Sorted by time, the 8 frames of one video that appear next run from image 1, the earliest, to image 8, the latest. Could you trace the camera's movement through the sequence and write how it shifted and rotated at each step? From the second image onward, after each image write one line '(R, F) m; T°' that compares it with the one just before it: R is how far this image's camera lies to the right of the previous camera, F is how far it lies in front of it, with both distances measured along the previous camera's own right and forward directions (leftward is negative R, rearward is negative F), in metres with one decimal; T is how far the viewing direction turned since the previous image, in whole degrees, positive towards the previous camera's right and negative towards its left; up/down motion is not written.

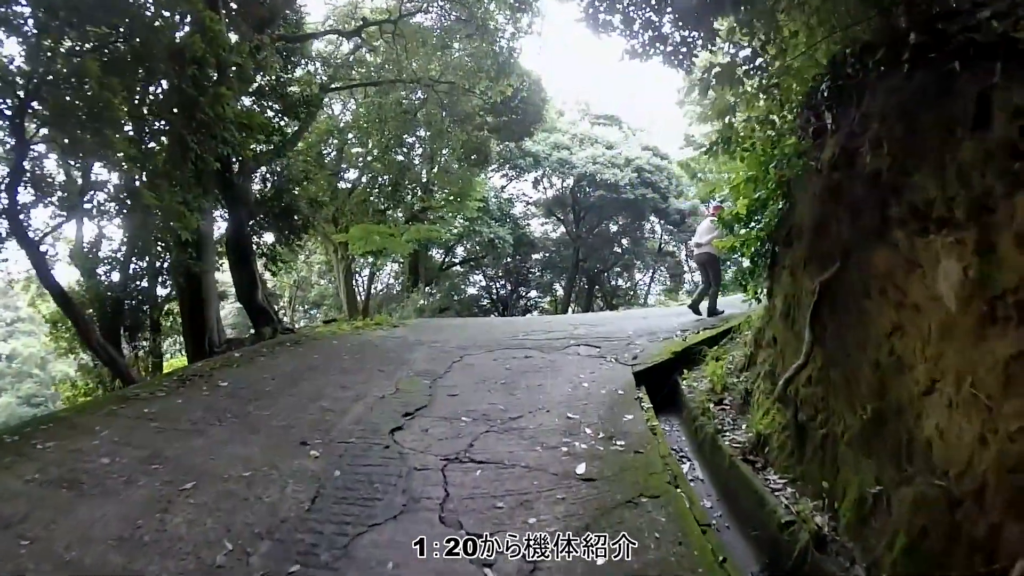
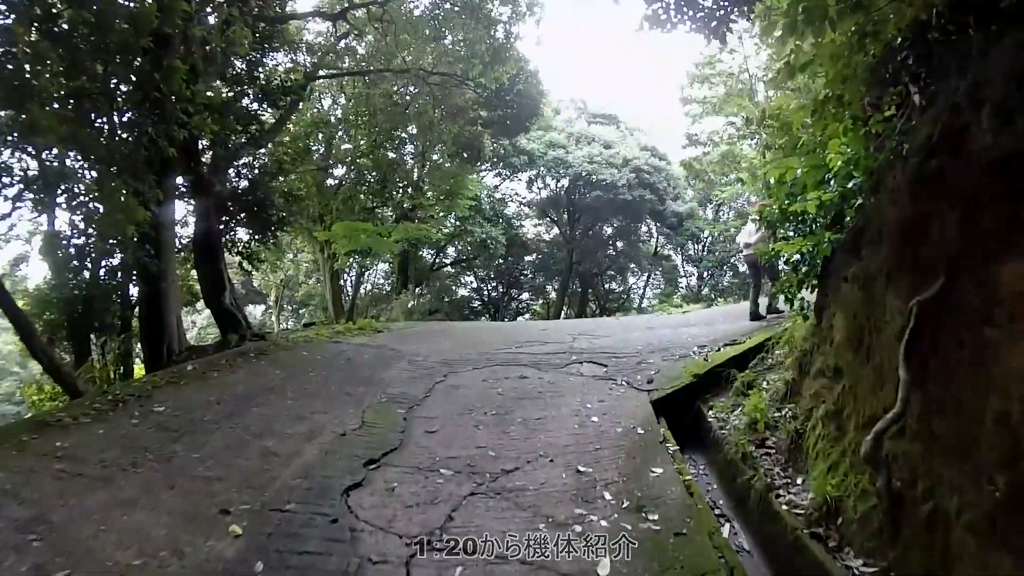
(0.0, +0.9) m; 0°
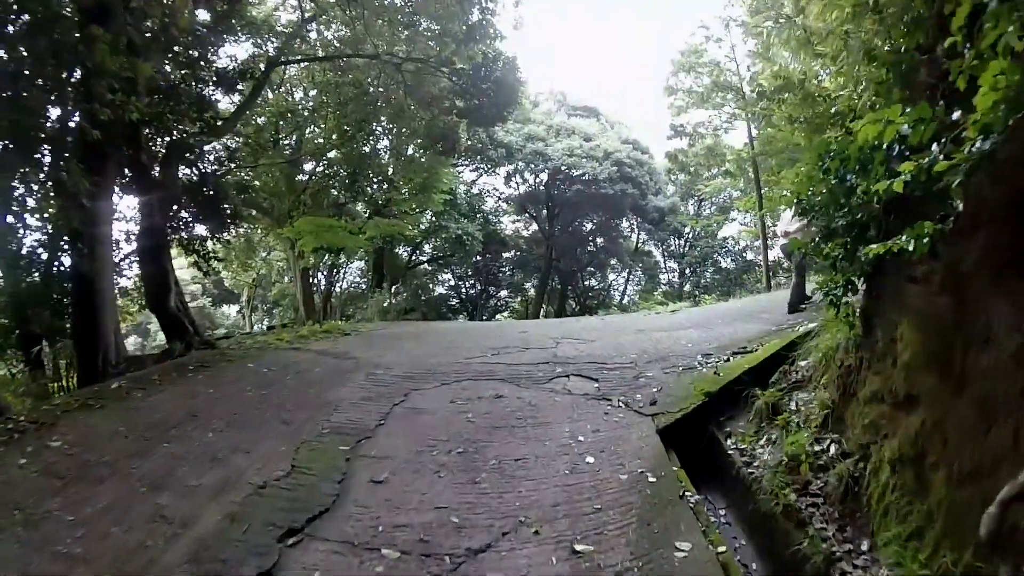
(0.0, +0.8) m; +1°
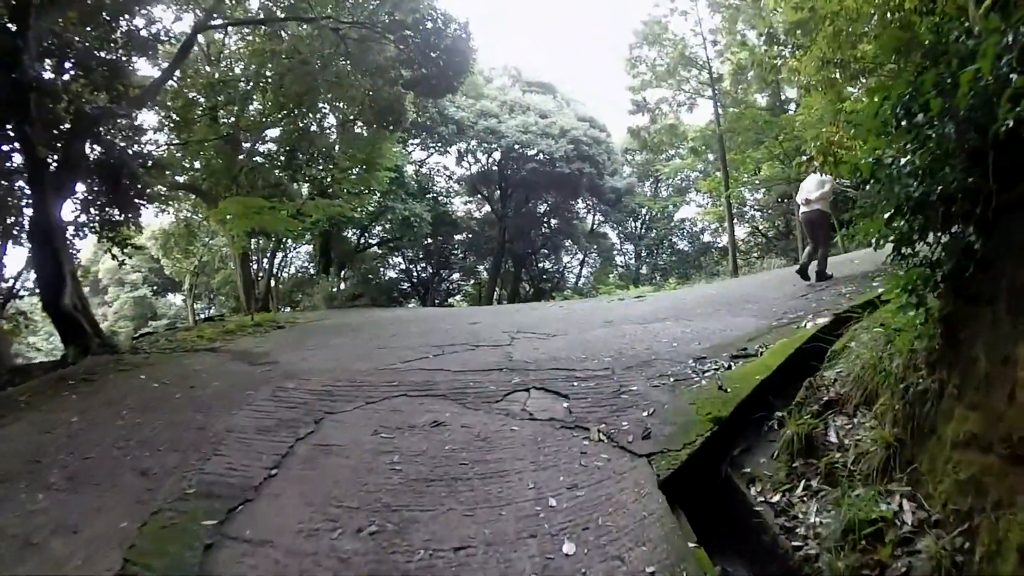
(0.0, +1.0) m; +2°
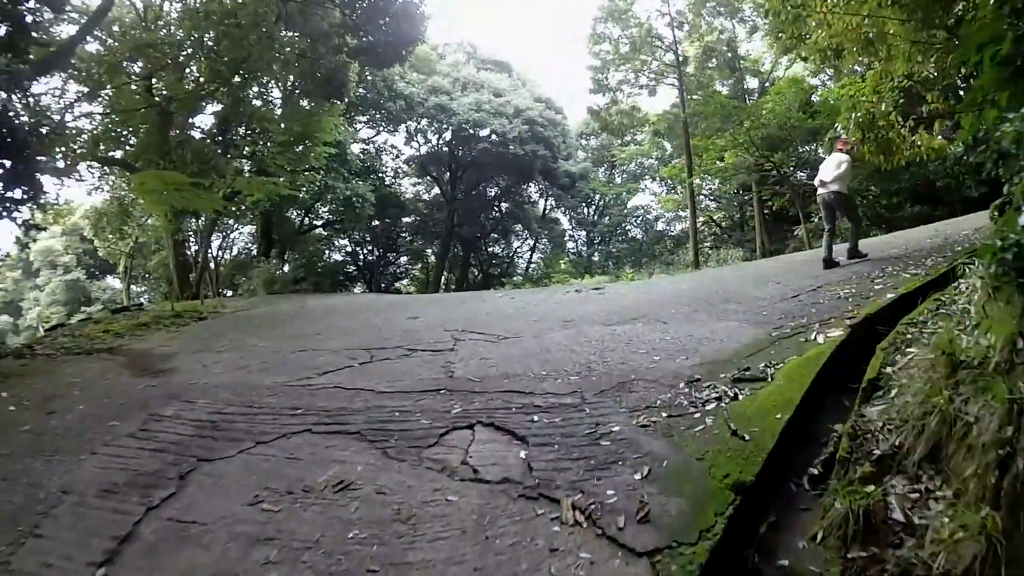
(0.0, +0.9) m; +2°
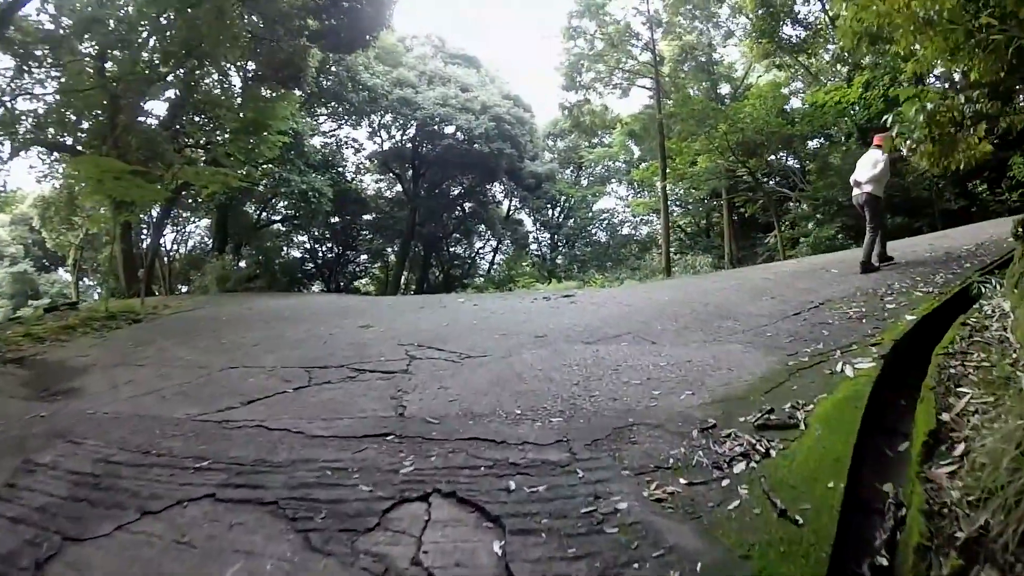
(0.0, +0.7) m; +2°
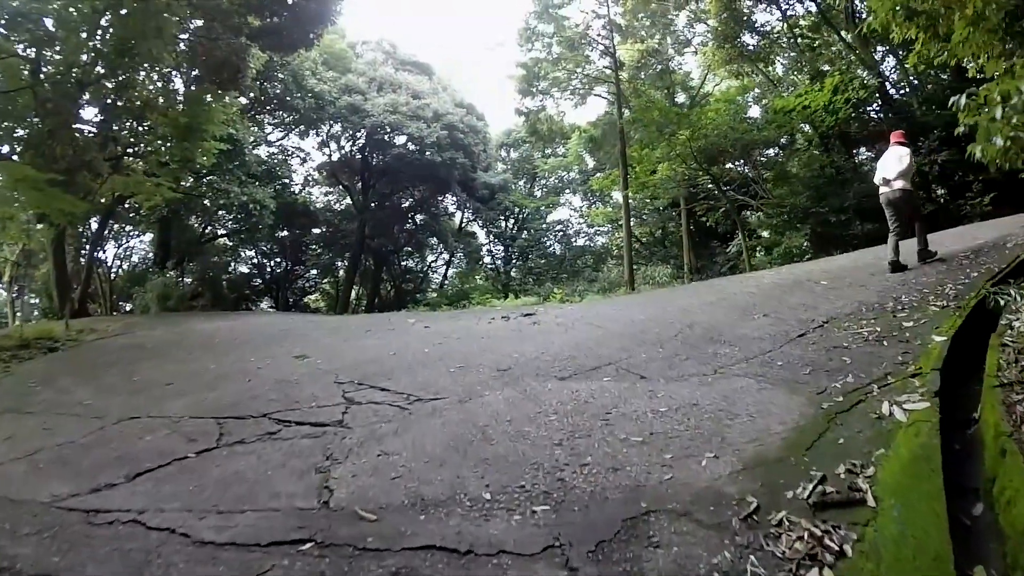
(0.0, +0.7) m; +2°
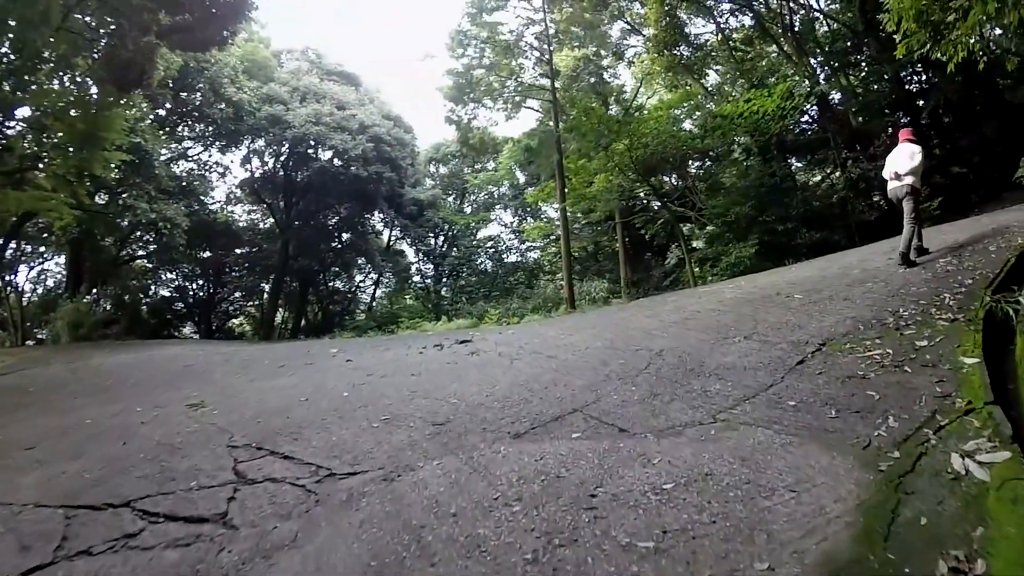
(0.0, +0.7) m; +3°
